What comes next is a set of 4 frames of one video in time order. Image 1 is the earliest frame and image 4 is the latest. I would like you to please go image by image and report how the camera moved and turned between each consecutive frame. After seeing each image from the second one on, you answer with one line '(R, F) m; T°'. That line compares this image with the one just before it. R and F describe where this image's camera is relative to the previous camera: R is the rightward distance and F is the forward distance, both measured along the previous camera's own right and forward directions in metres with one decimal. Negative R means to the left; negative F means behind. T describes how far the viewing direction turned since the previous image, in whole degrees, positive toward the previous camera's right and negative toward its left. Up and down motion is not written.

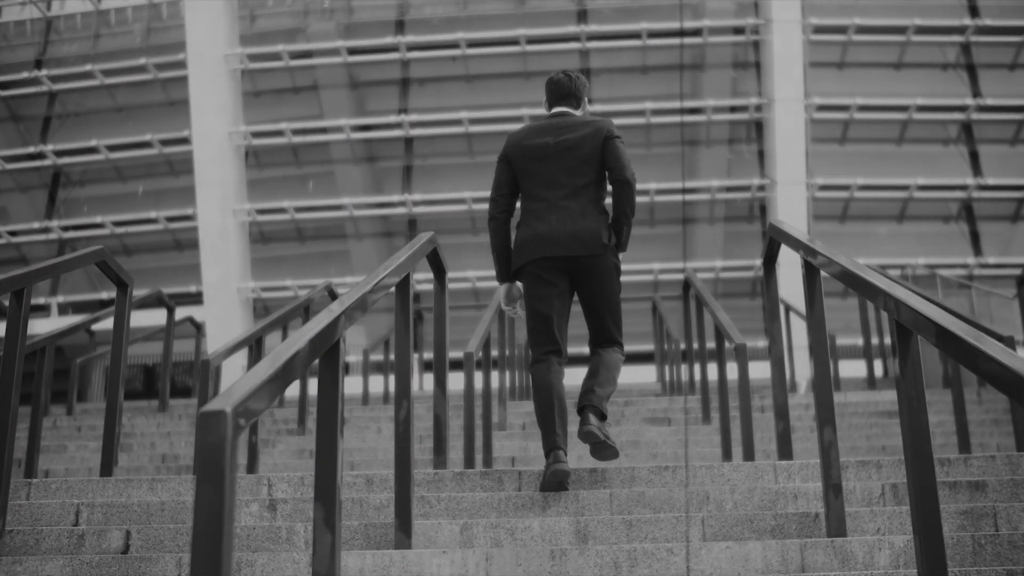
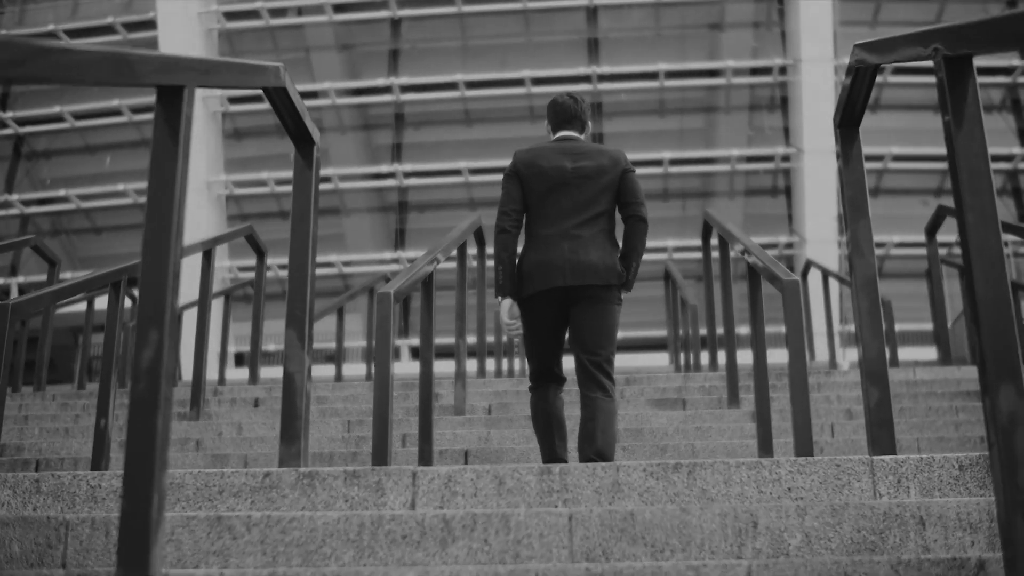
(+0.3, +1.9) m; -1°
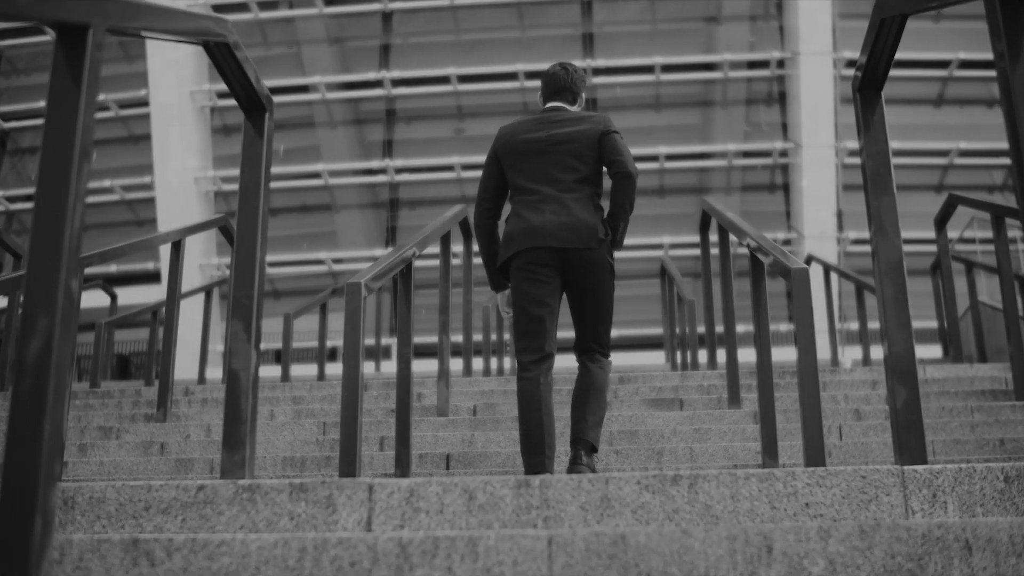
(0.0, +0.3) m; 0°
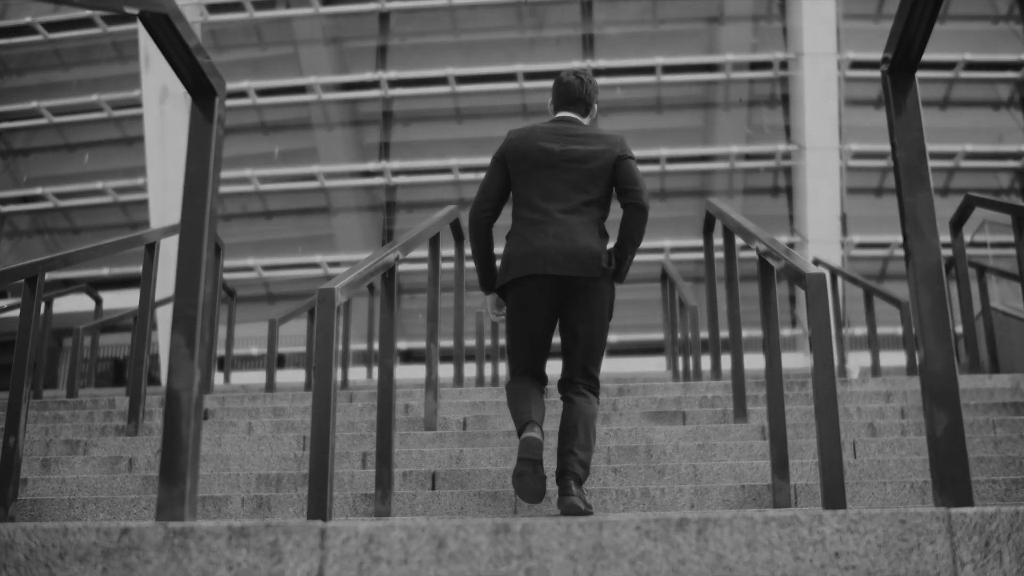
(0.0, +0.3) m; 0°
